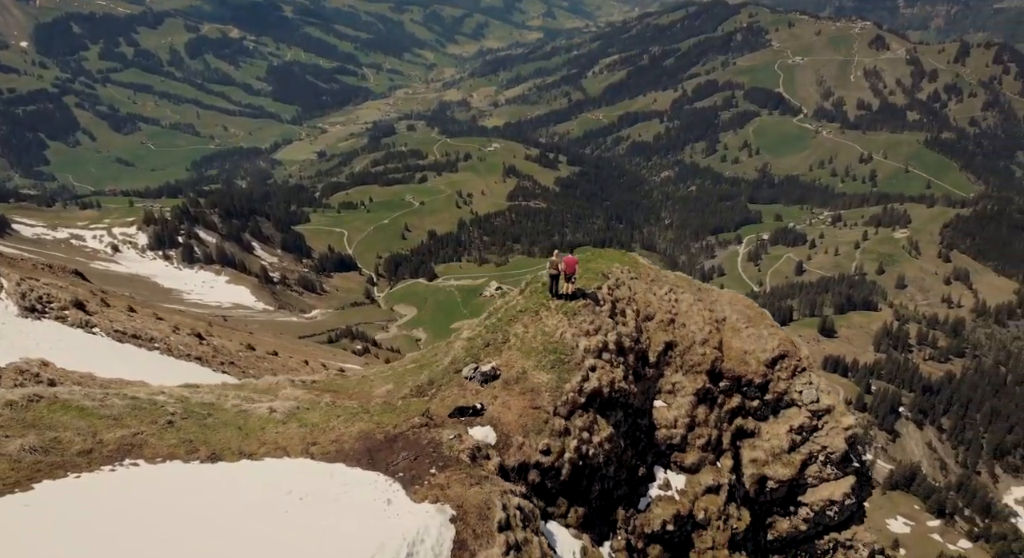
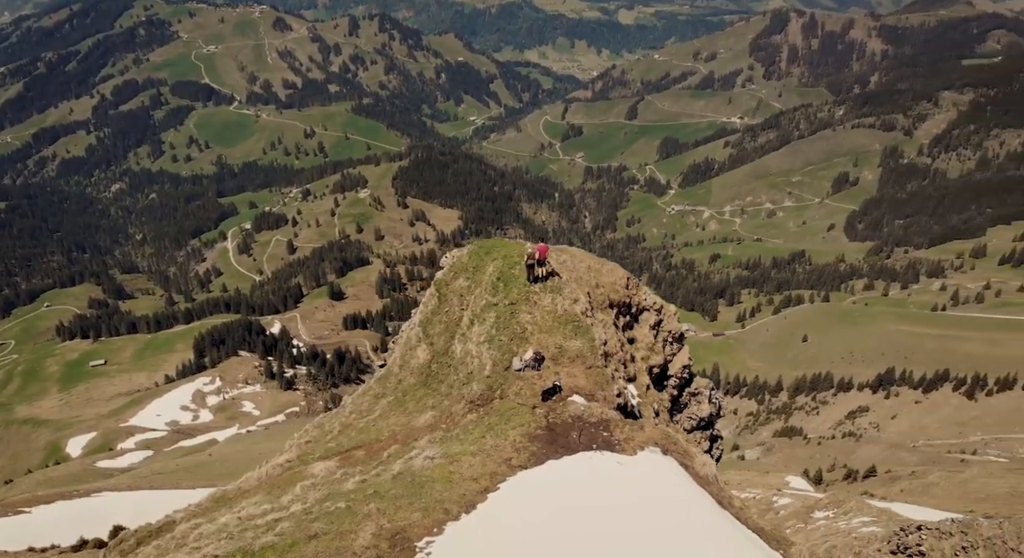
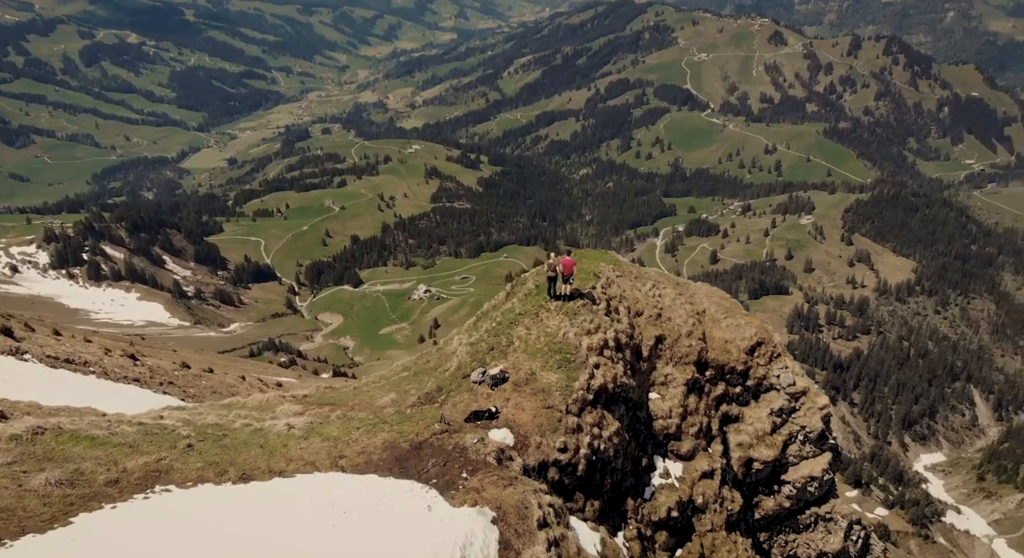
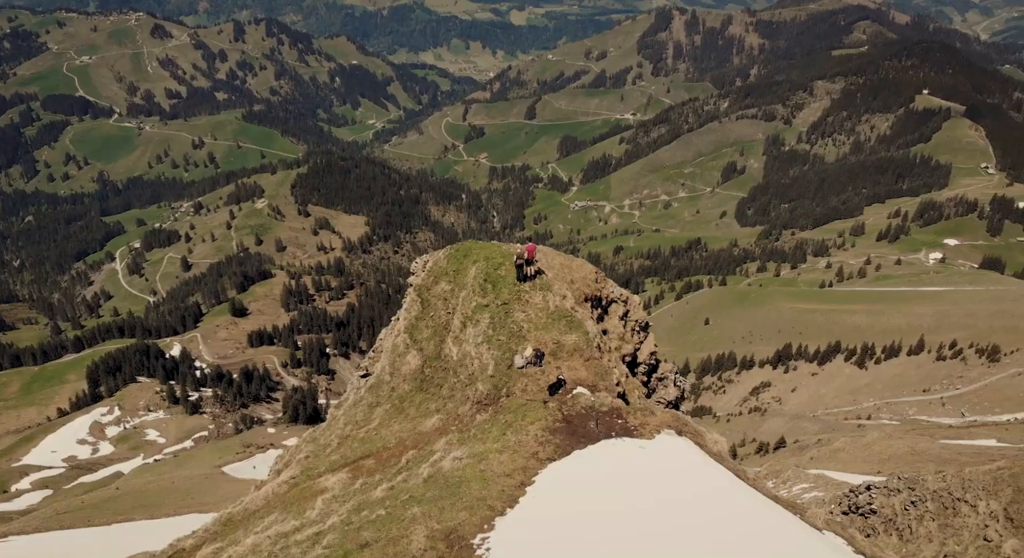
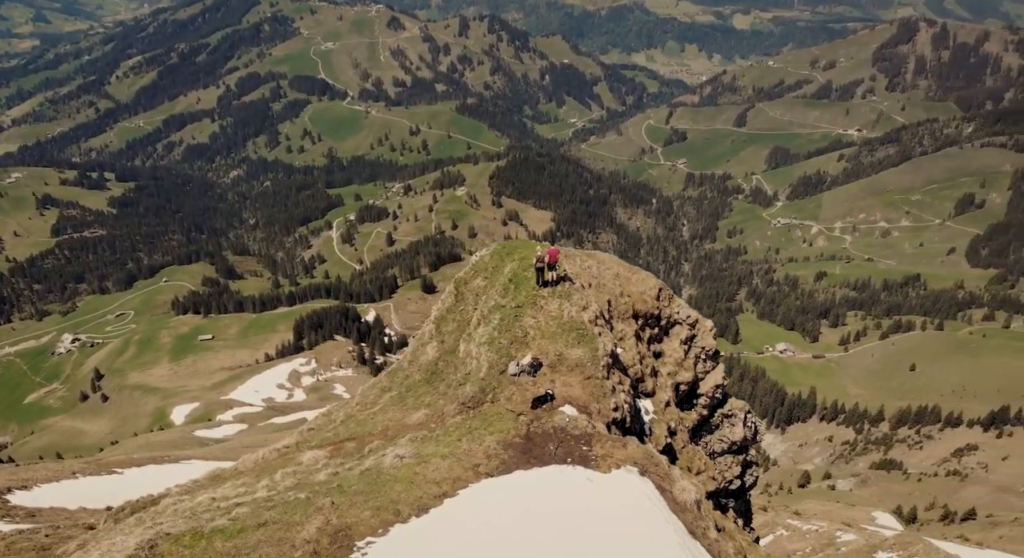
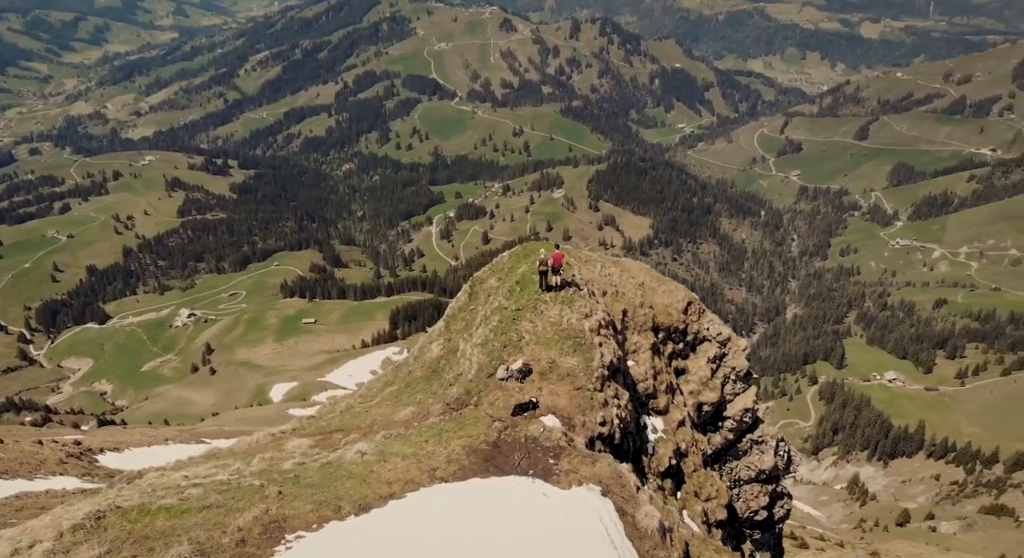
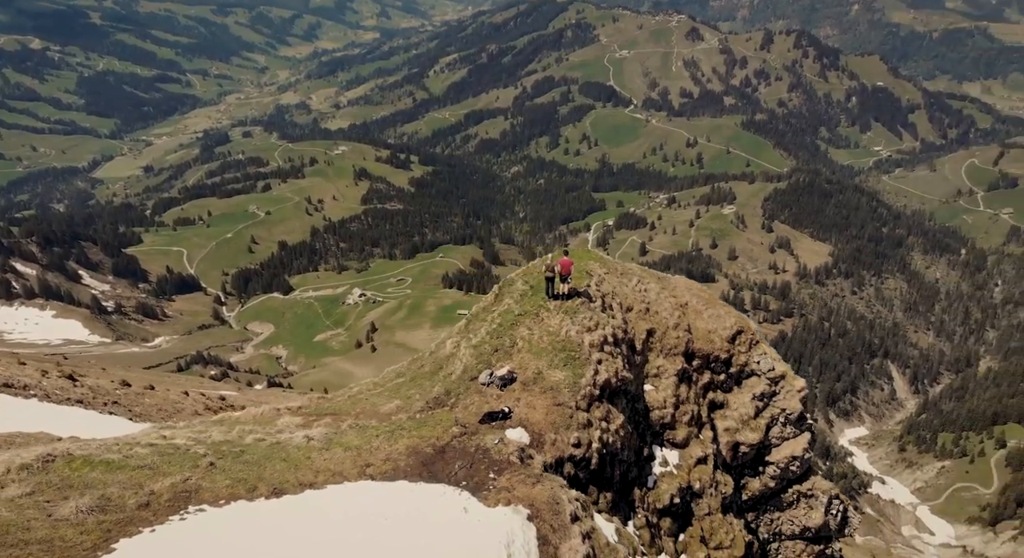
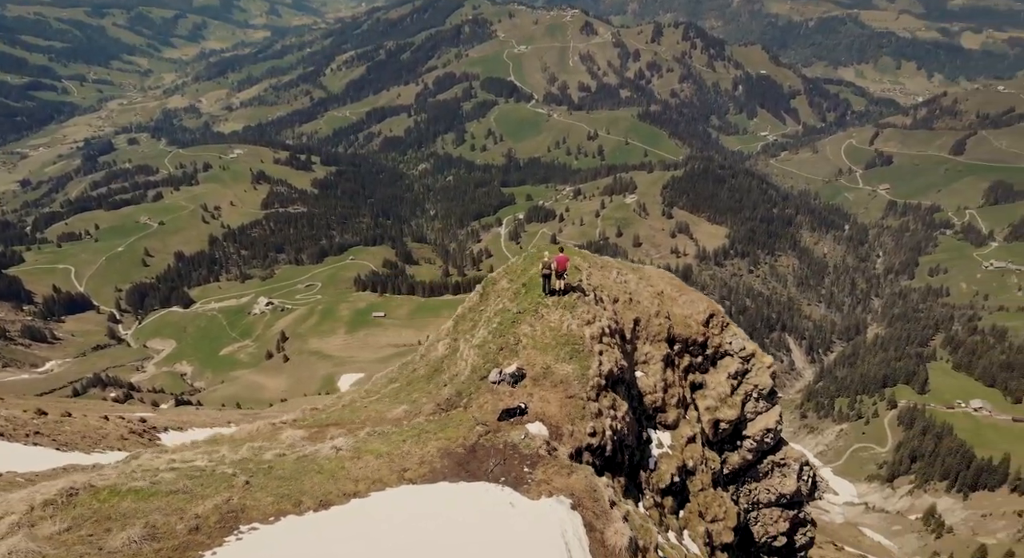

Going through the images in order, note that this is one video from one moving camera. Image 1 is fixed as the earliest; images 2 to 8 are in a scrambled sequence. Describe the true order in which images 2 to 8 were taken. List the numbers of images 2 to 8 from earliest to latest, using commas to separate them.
3, 7, 8, 6, 5, 2, 4
